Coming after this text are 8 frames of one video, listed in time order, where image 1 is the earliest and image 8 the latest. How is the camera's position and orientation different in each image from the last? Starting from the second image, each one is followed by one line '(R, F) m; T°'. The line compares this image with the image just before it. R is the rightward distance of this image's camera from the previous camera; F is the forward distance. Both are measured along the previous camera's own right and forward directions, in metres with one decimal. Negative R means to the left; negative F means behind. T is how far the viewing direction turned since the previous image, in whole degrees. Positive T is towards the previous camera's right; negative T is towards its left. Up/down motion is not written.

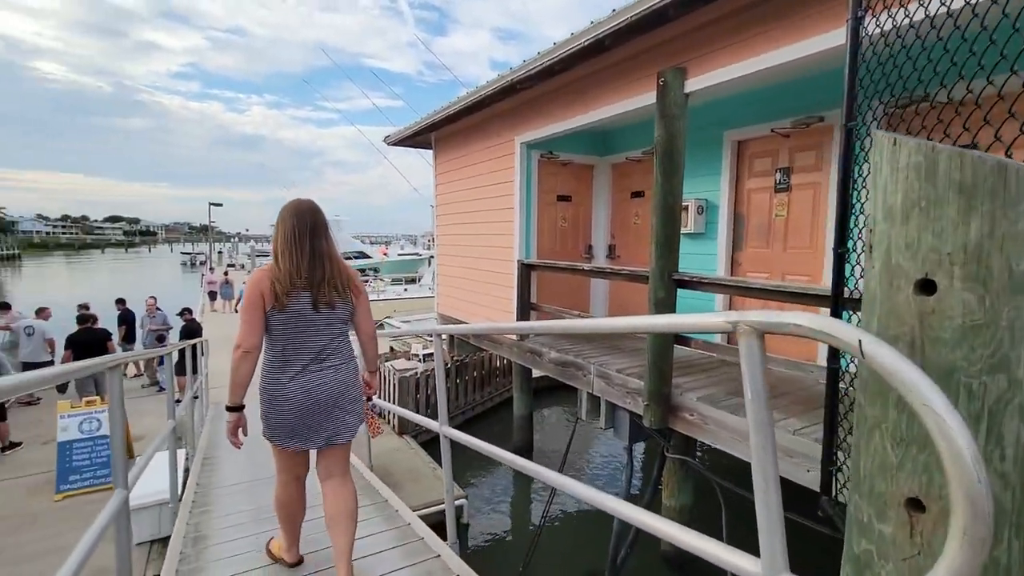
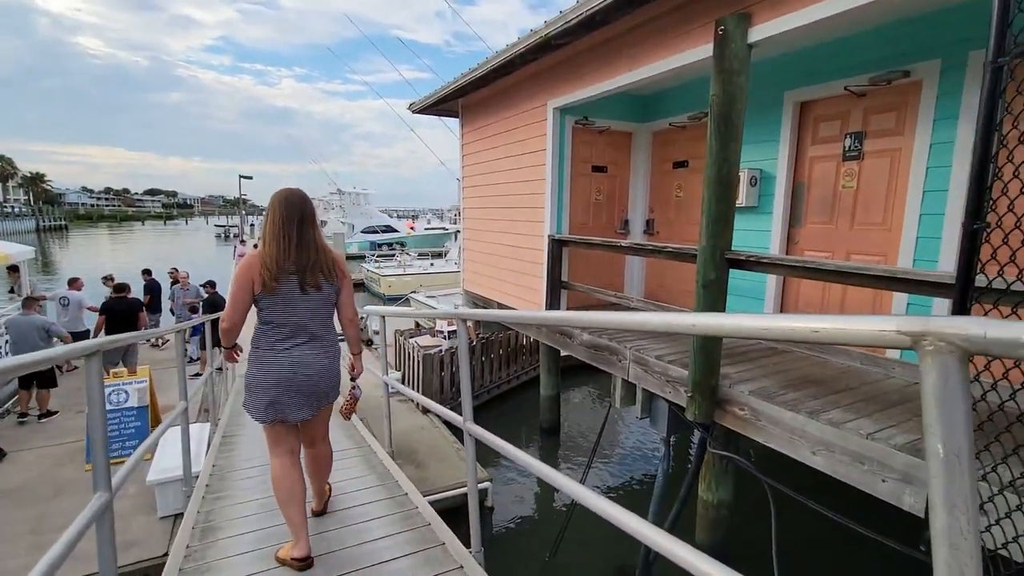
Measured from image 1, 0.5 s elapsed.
(0.0, +0.4) m; -3°
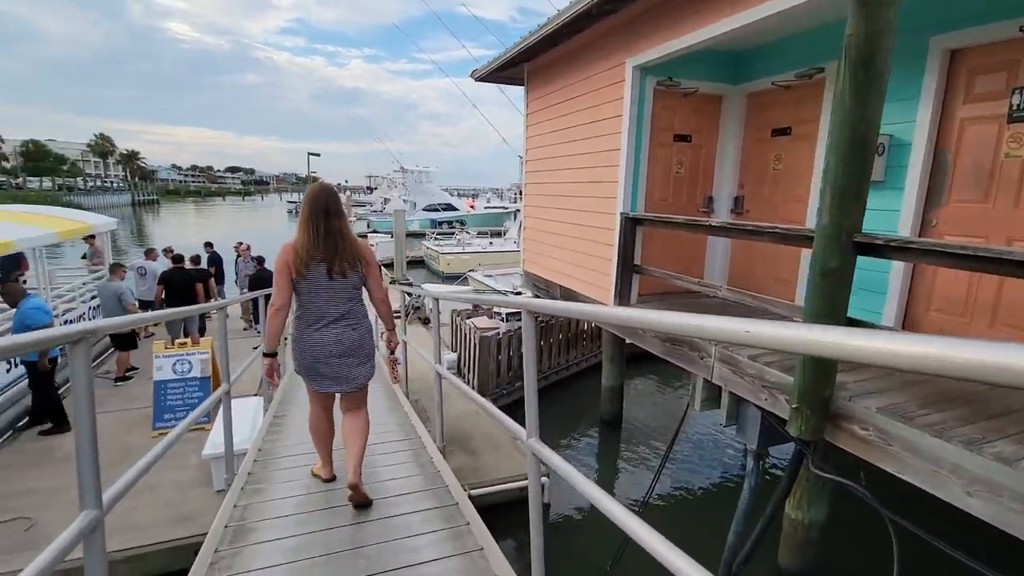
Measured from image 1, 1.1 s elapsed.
(-0.1, +0.5) m; -7°
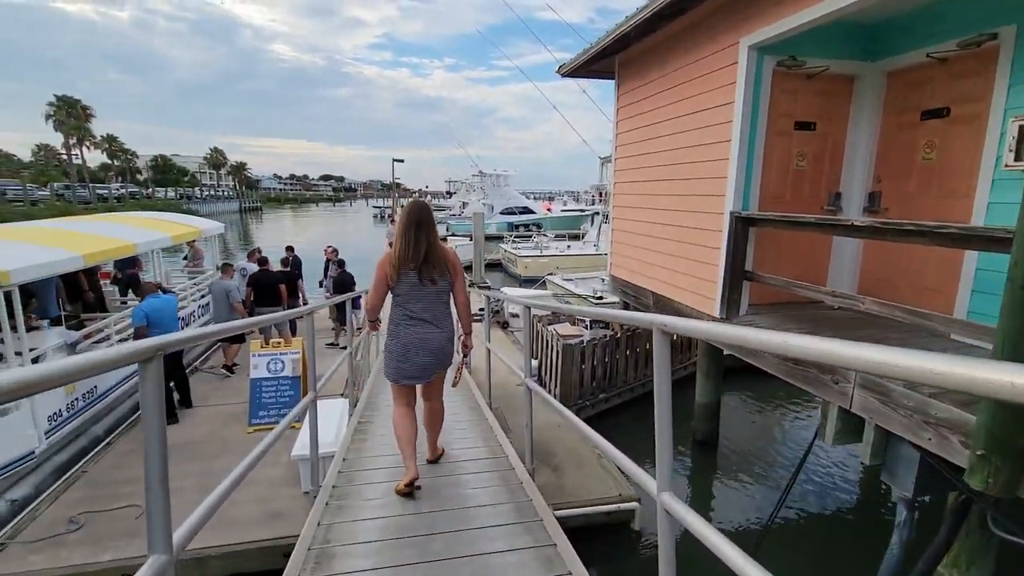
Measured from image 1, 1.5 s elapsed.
(-0.2, +0.3) m; -9°
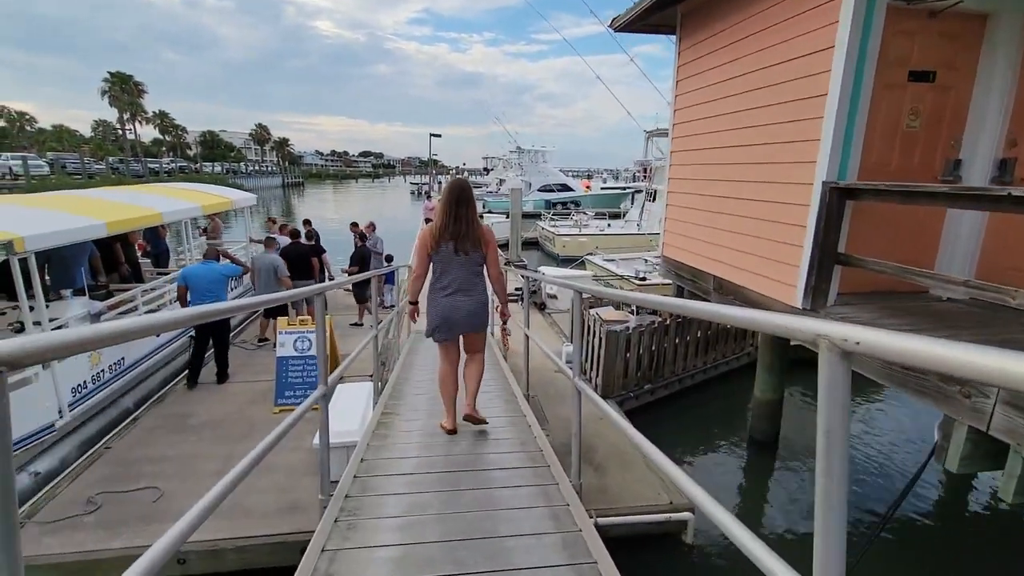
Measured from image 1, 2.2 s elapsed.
(-0.1, +0.6) m; -4°
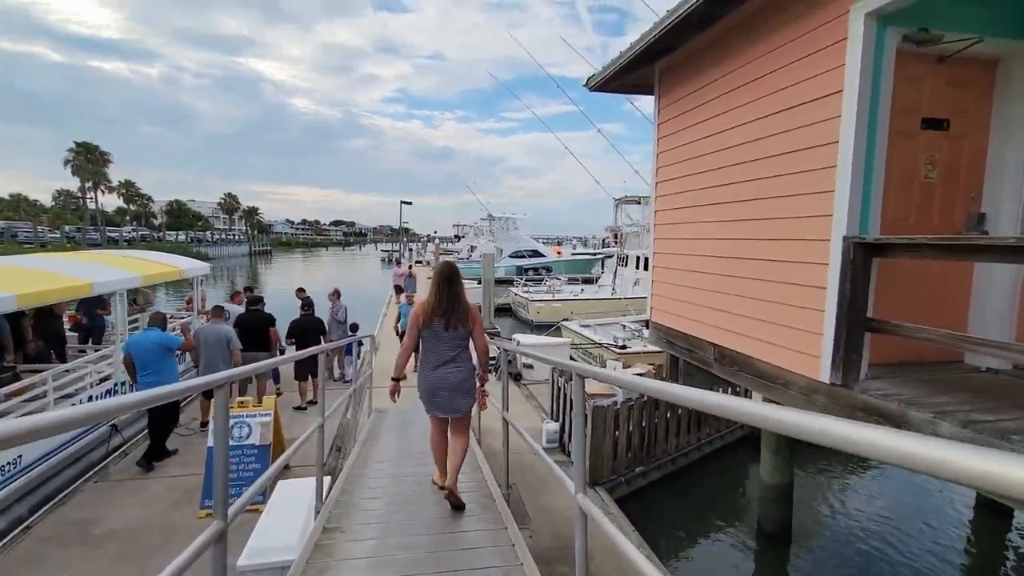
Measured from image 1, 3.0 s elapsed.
(0.0, +0.6) m; +3°
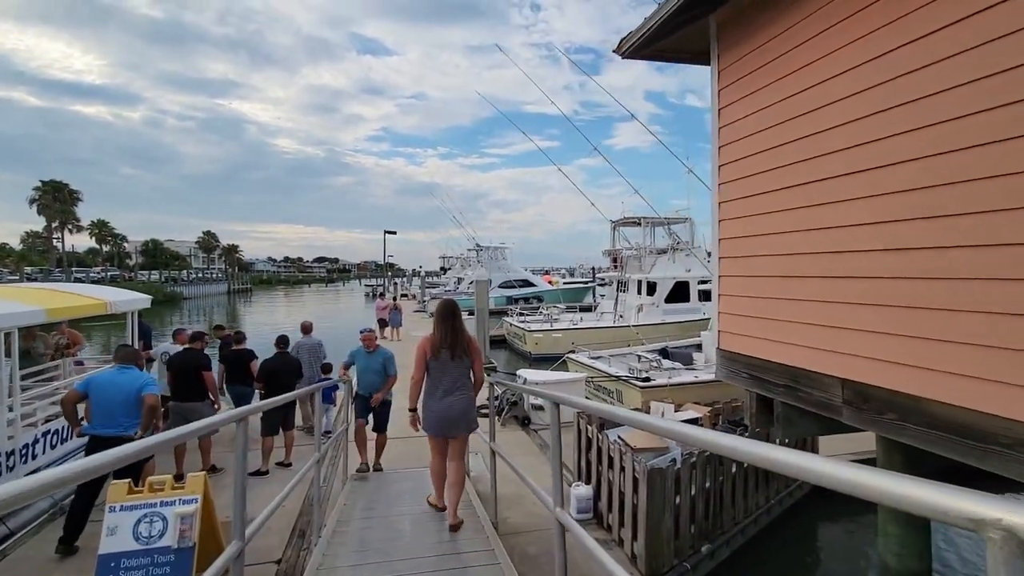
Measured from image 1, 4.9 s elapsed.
(-0.3, +1.5) m; +2°
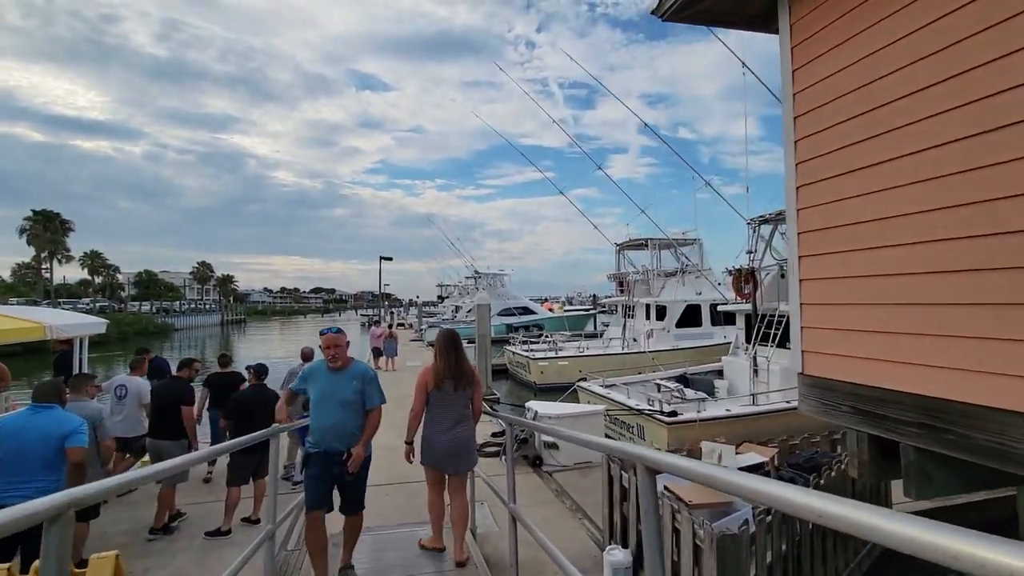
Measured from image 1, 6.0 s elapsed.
(-0.2, +1.0) m; 0°
